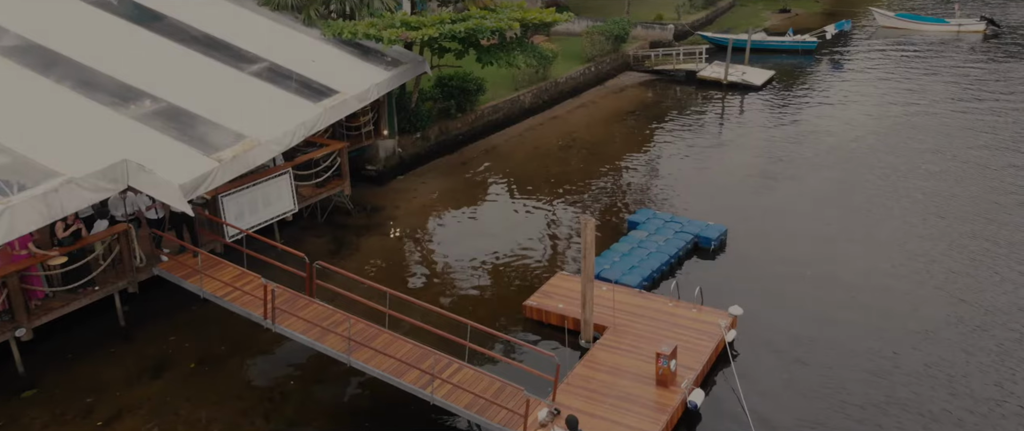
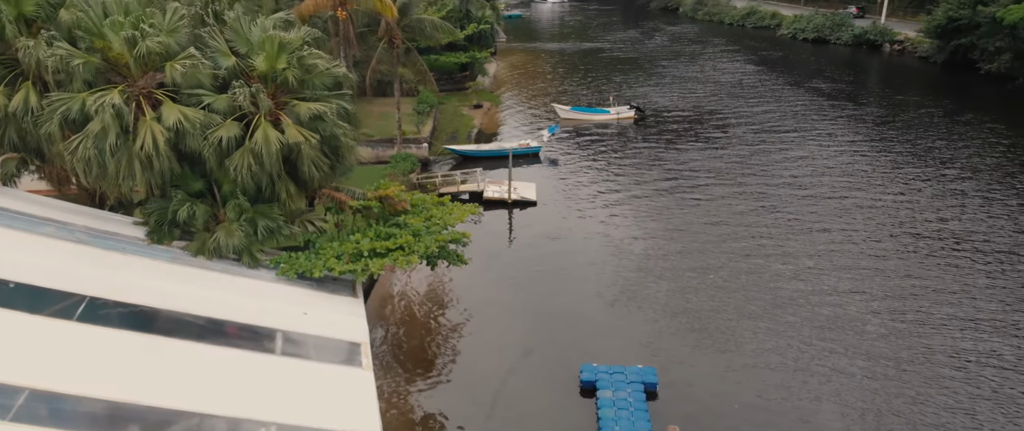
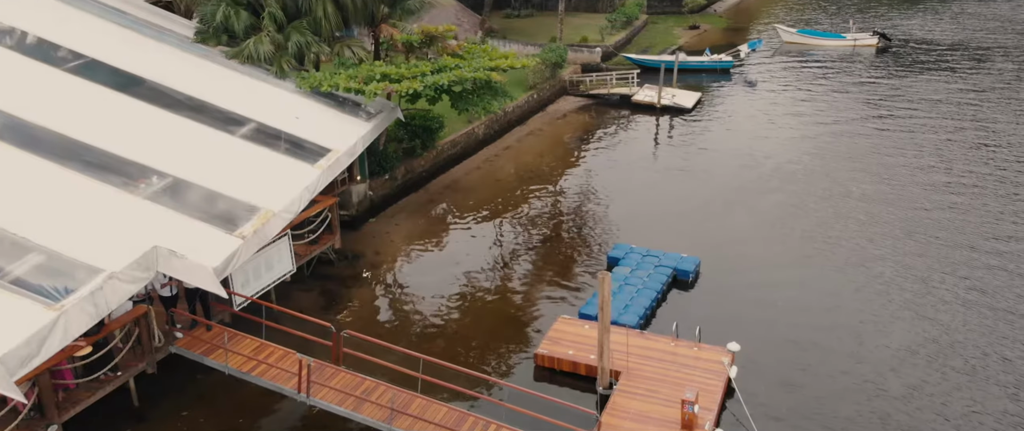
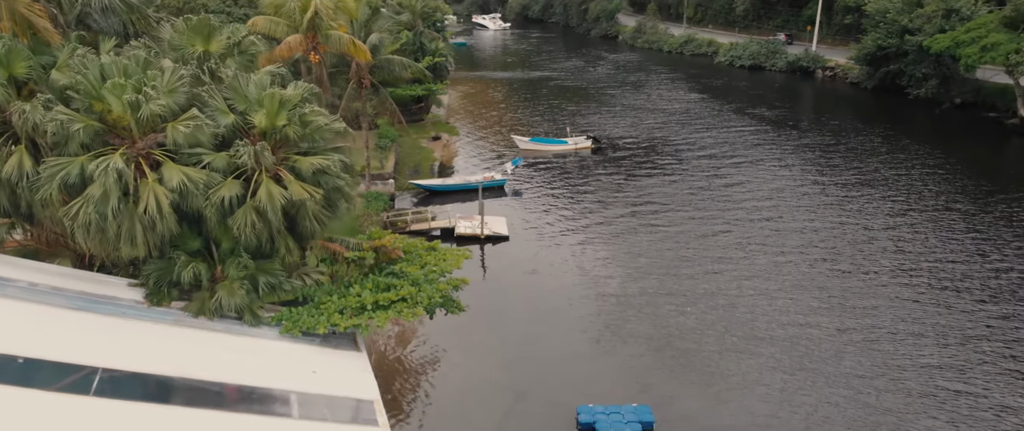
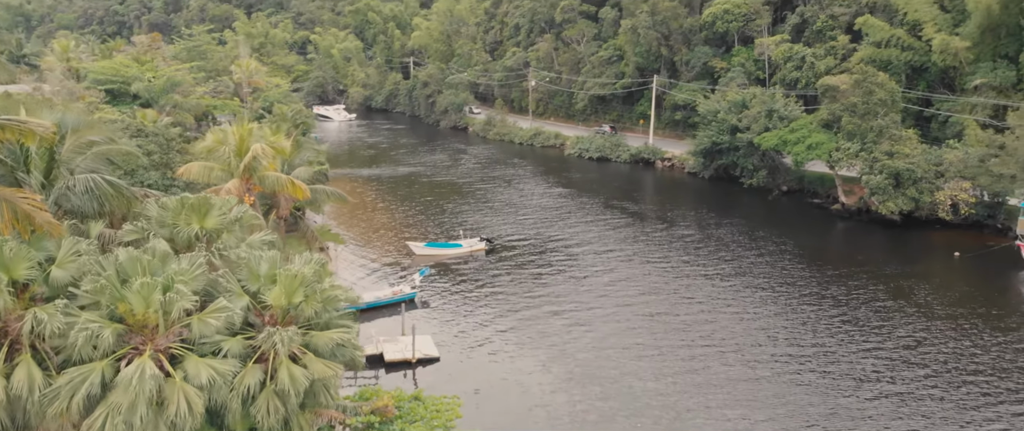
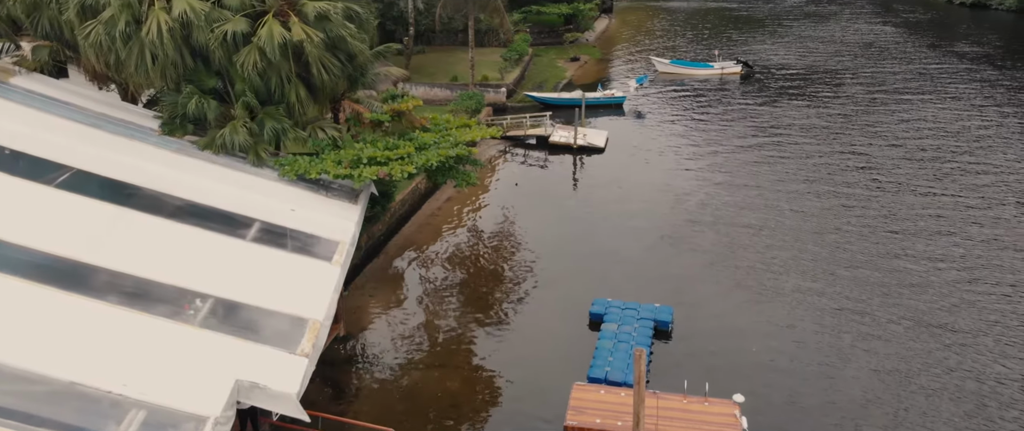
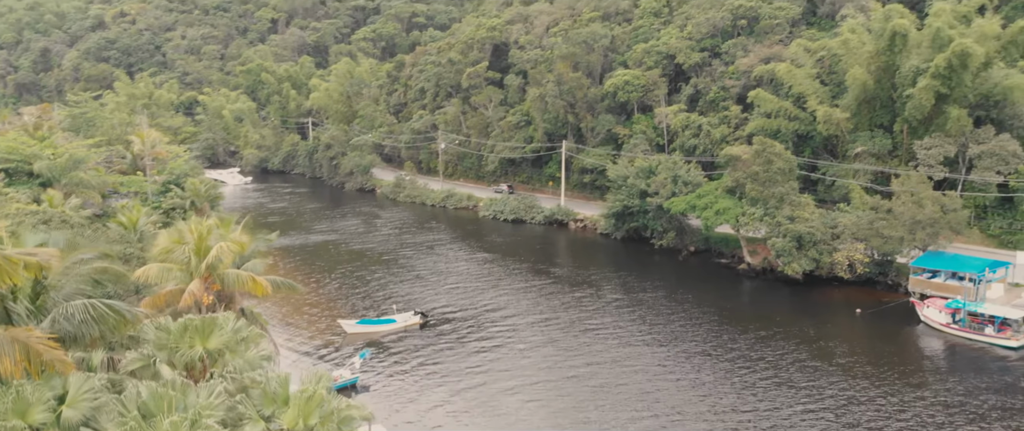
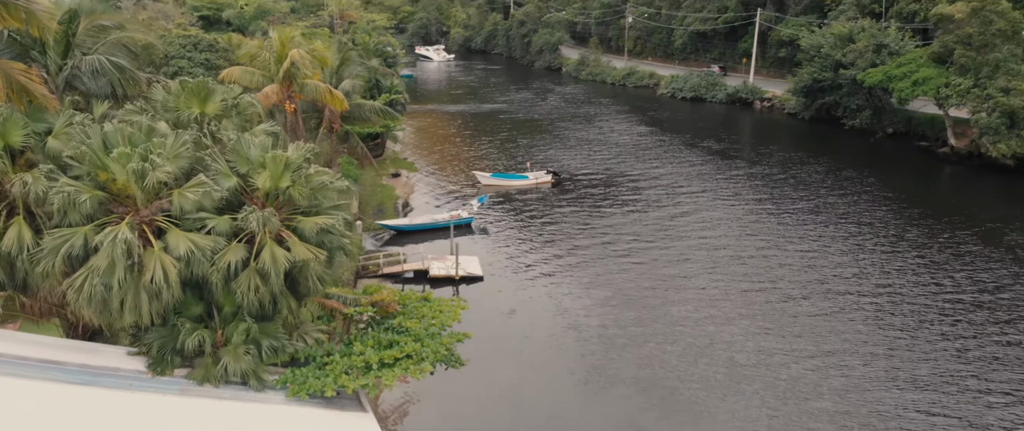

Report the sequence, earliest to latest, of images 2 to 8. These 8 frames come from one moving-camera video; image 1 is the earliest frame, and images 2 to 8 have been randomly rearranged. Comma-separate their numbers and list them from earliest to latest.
3, 6, 2, 4, 8, 5, 7
